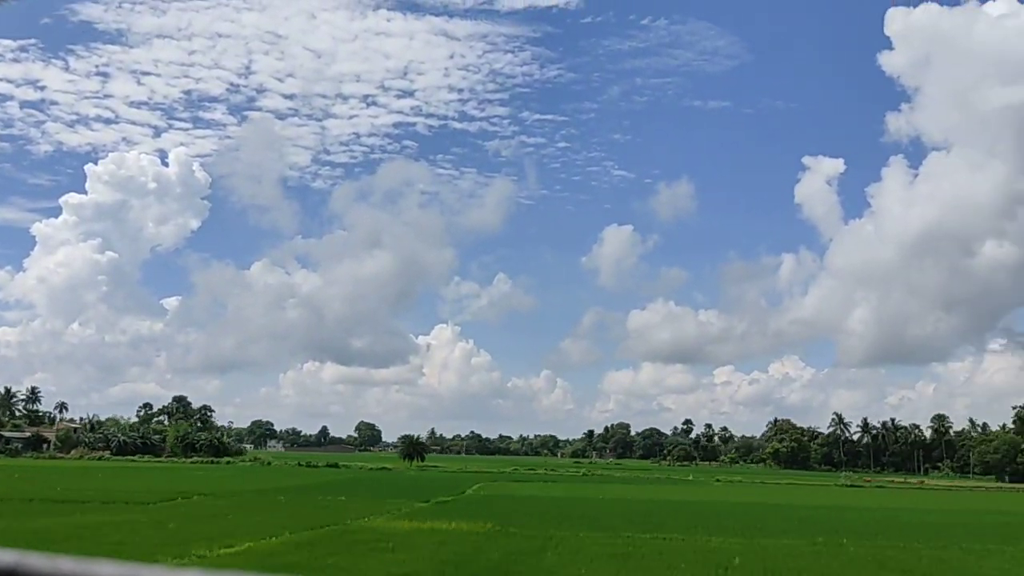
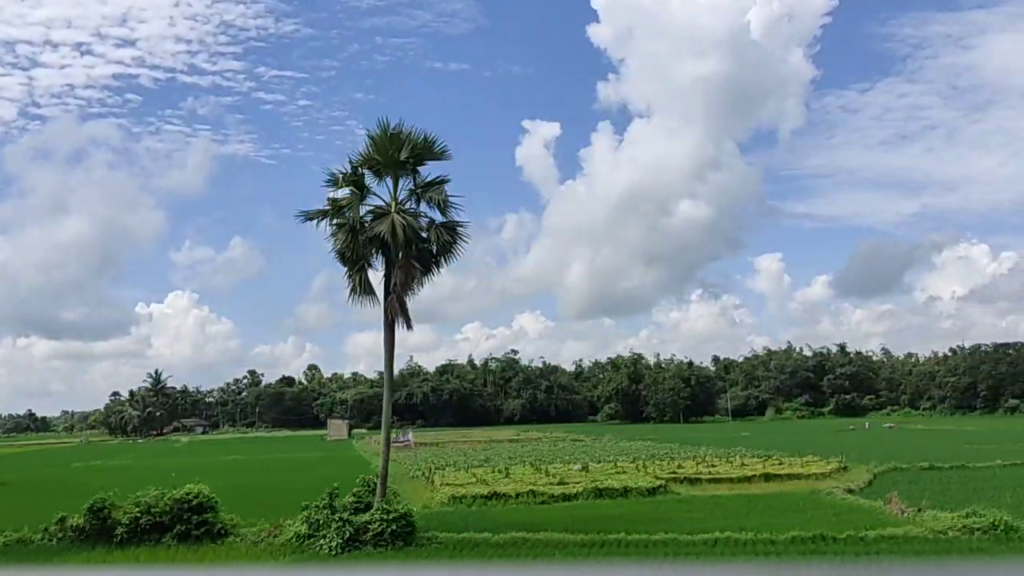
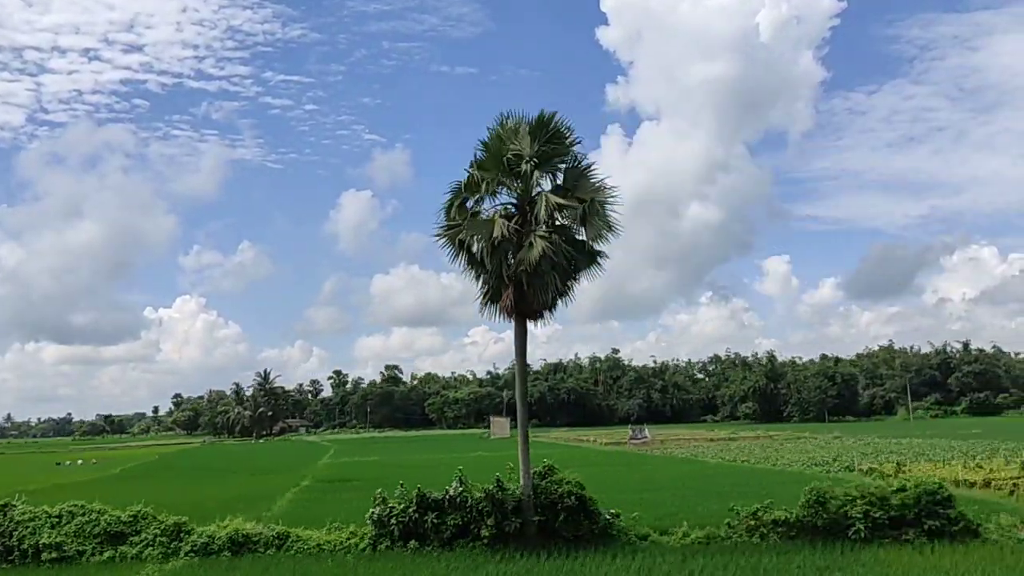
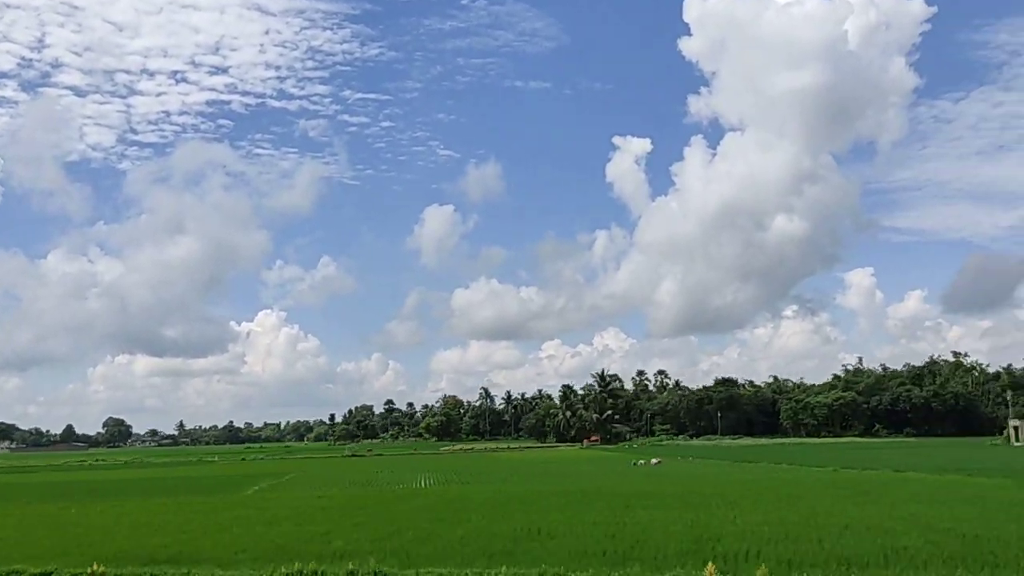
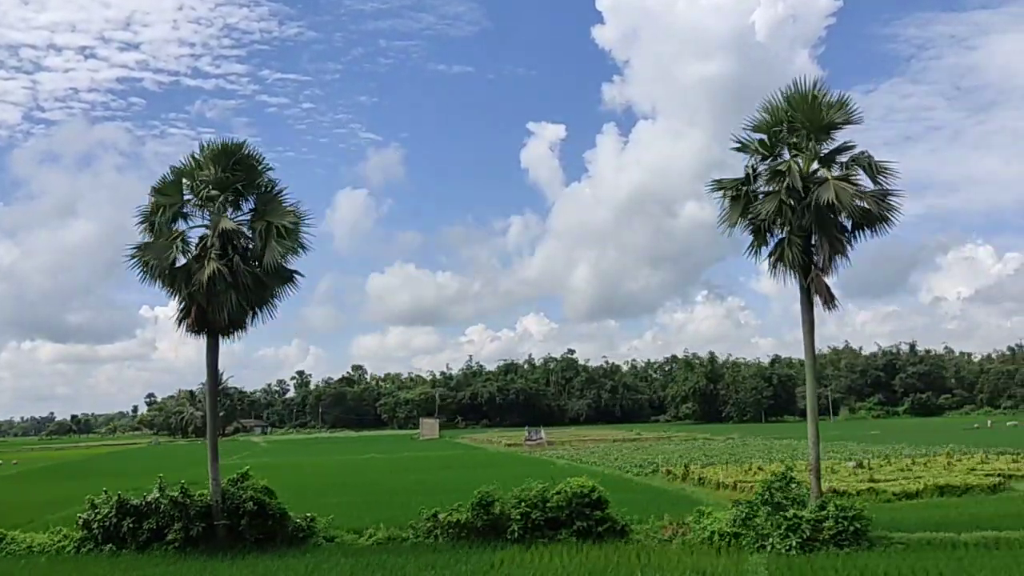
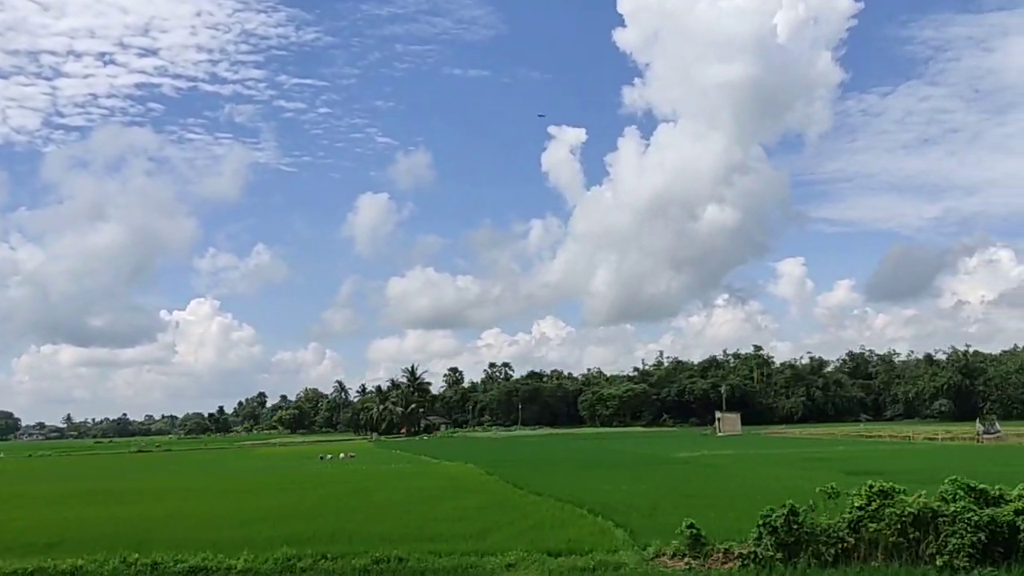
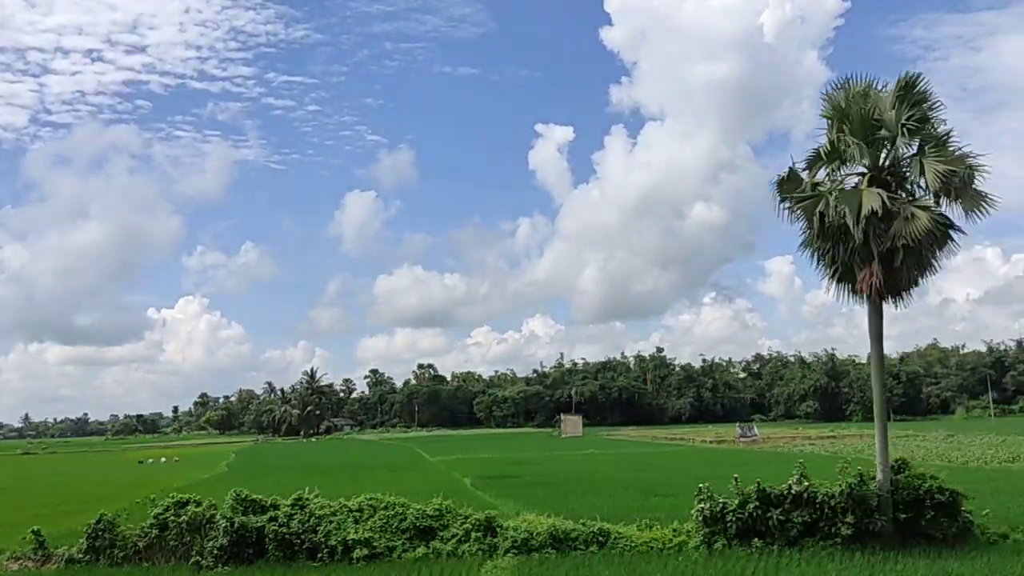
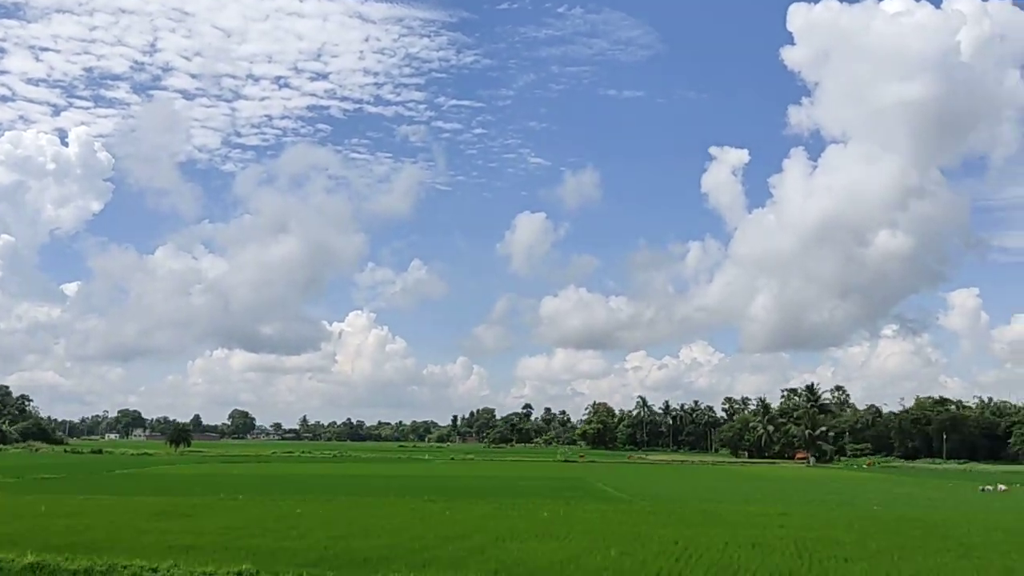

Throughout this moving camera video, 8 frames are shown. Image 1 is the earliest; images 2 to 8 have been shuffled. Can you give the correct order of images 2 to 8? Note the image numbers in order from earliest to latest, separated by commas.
8, 4, 6, 7, 3, 5, 2
